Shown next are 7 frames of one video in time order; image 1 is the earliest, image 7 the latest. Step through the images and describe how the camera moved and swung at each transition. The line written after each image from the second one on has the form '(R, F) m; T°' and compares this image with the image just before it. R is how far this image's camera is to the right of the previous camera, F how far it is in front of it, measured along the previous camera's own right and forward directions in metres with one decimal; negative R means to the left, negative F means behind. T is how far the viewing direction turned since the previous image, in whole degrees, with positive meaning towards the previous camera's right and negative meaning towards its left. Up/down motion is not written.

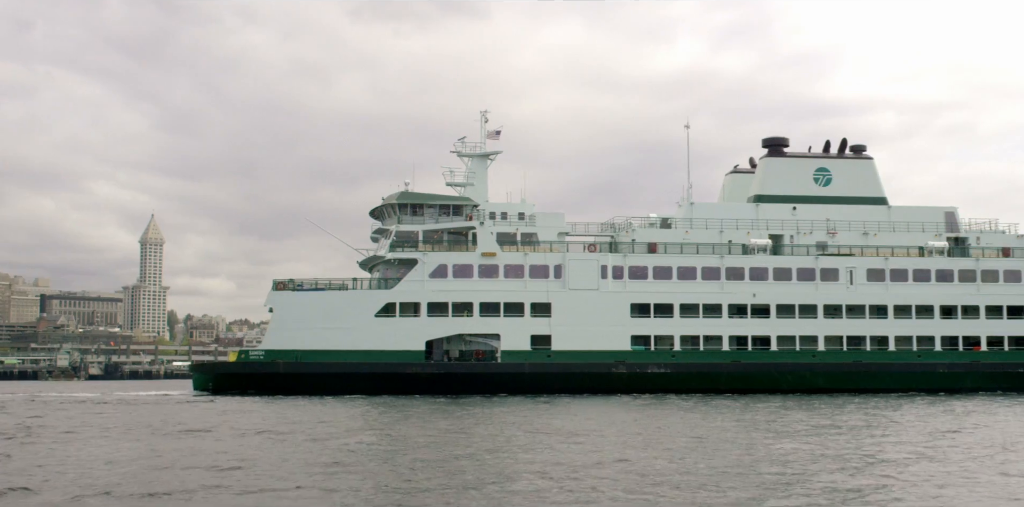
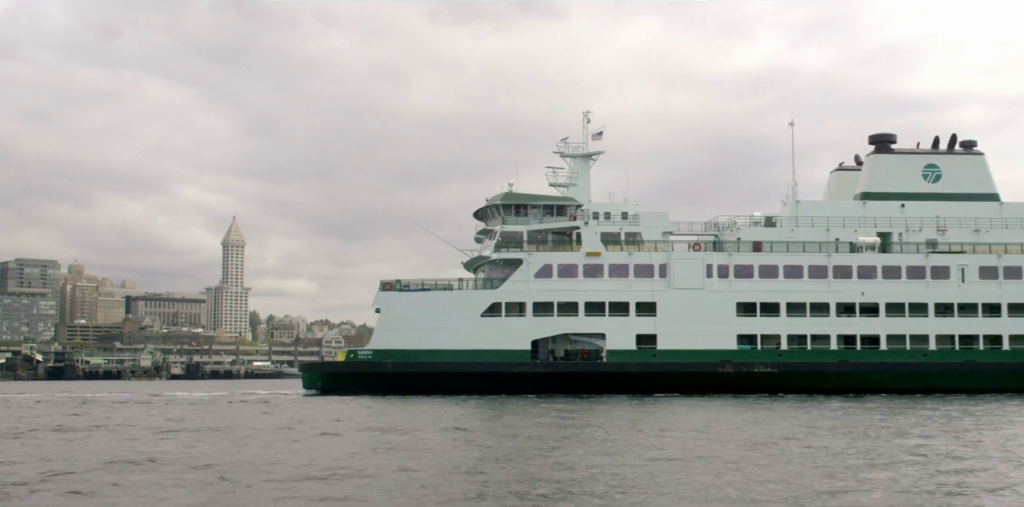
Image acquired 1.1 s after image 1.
(-0.5, +1.9) m; -4°
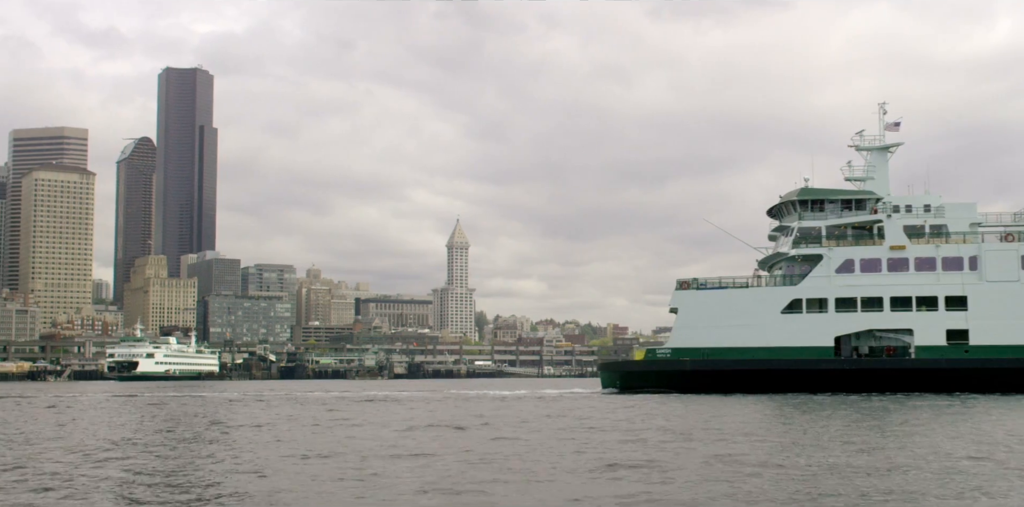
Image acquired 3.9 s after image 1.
(-0.5, +4.3) m; -11°
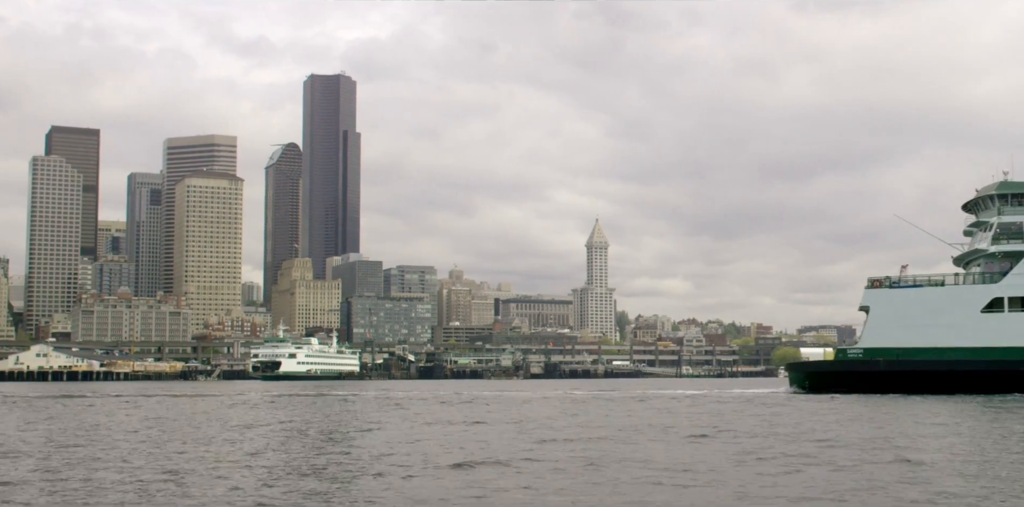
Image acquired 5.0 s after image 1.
(+0.4, +1.7) m; -7°
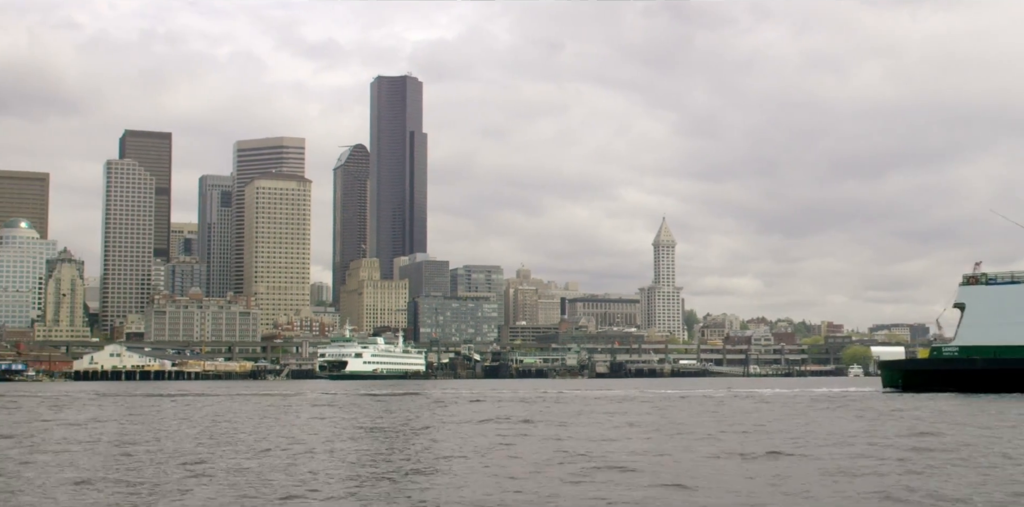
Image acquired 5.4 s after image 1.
(+0.3, +0.6) m; -3°
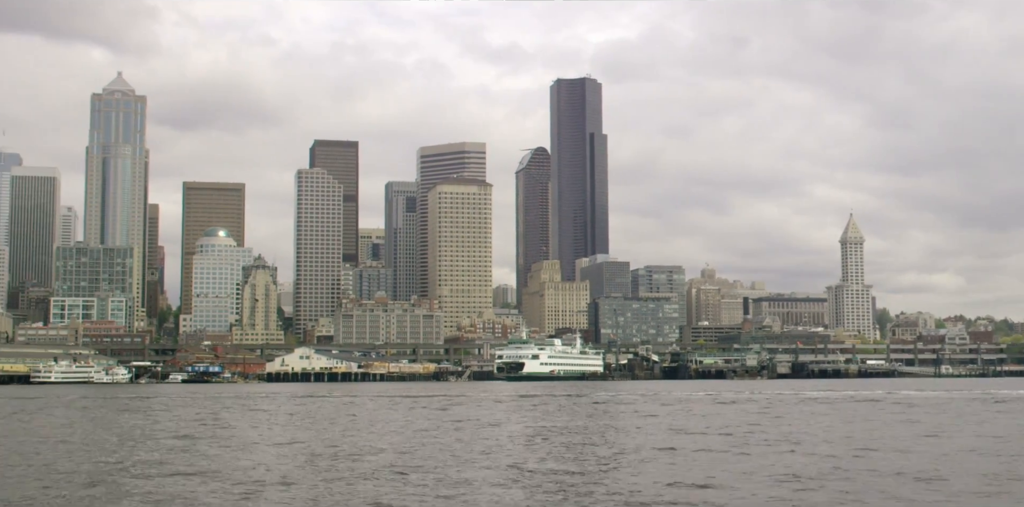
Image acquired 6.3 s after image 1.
(+0.9, +1.1) m; -10°
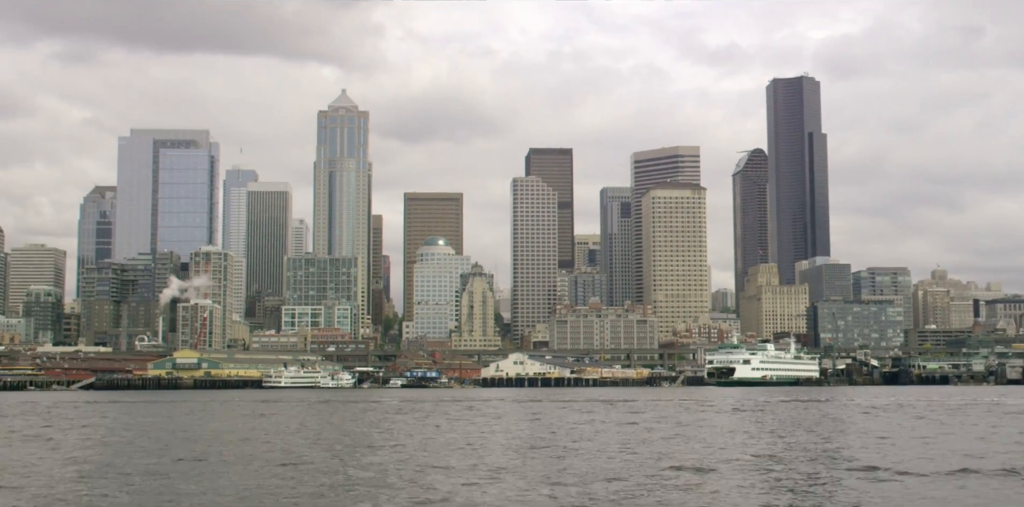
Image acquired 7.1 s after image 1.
(+1.2, 0.0) m; -11°
